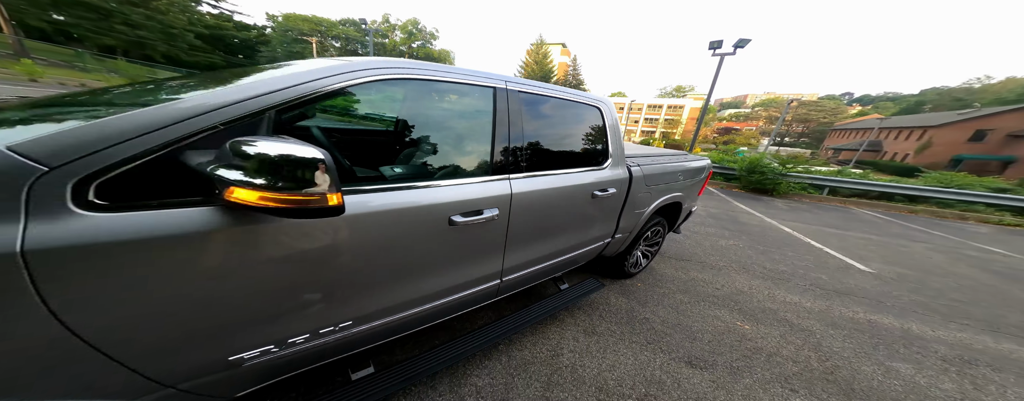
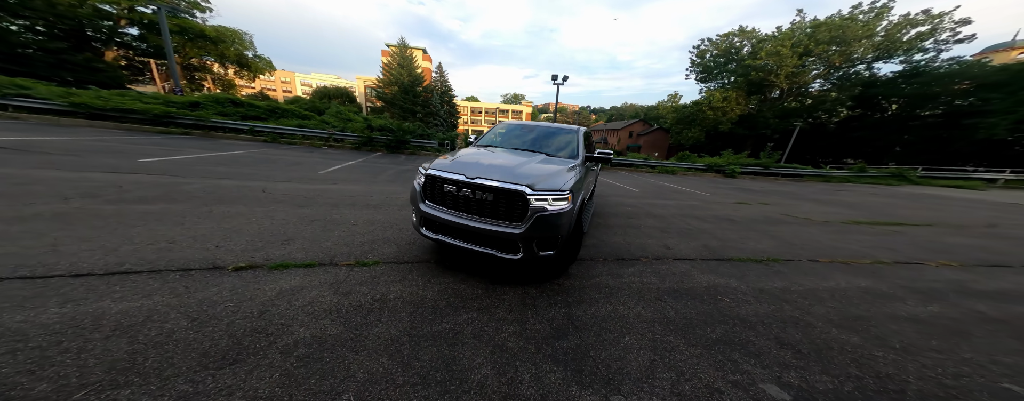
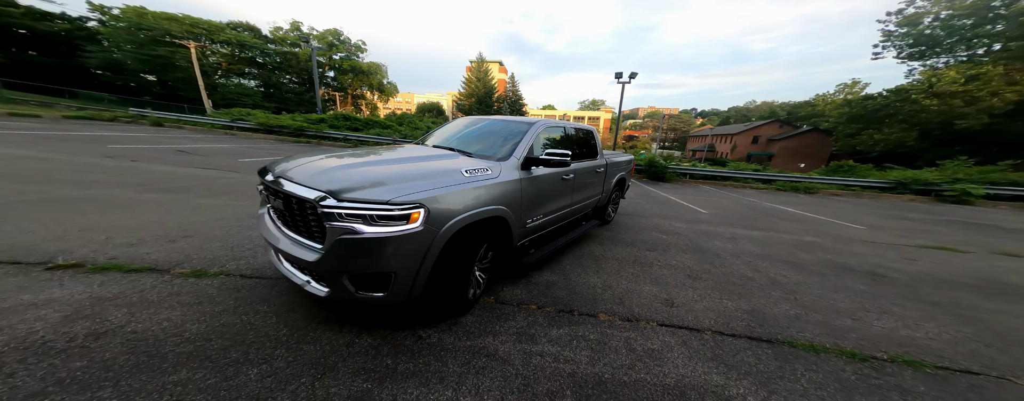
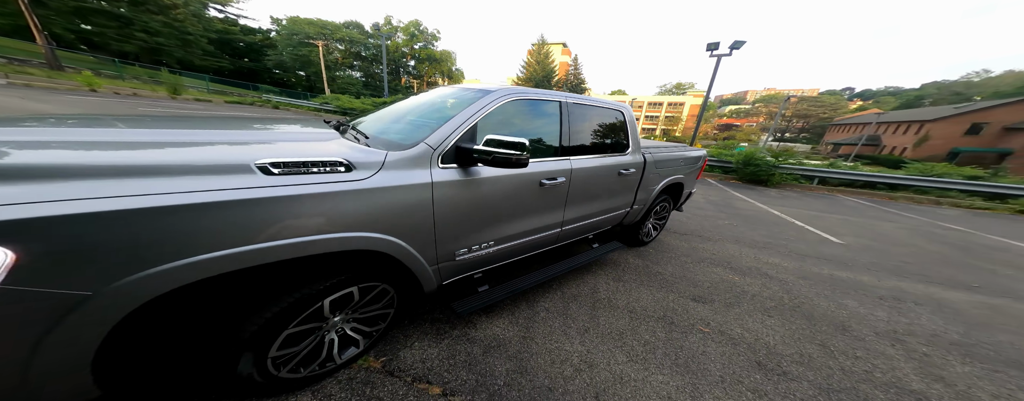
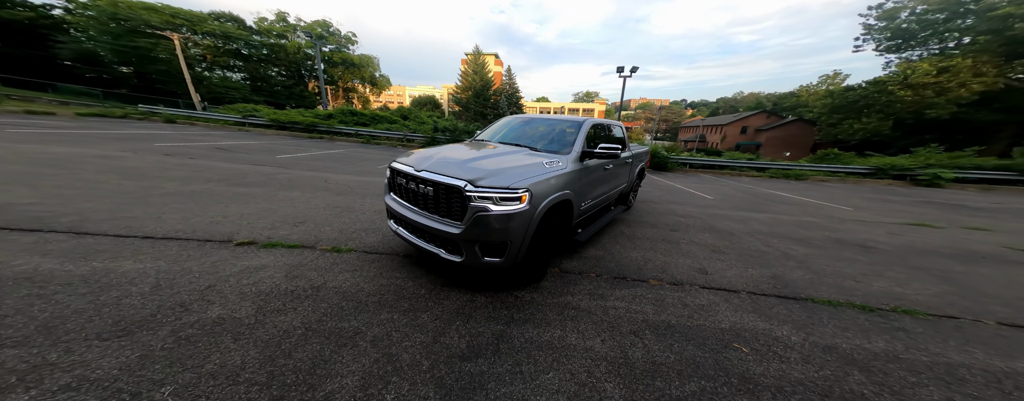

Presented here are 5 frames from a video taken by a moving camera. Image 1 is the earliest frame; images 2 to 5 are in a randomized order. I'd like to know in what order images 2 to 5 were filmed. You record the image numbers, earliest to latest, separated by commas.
4, 3, 5, 2
